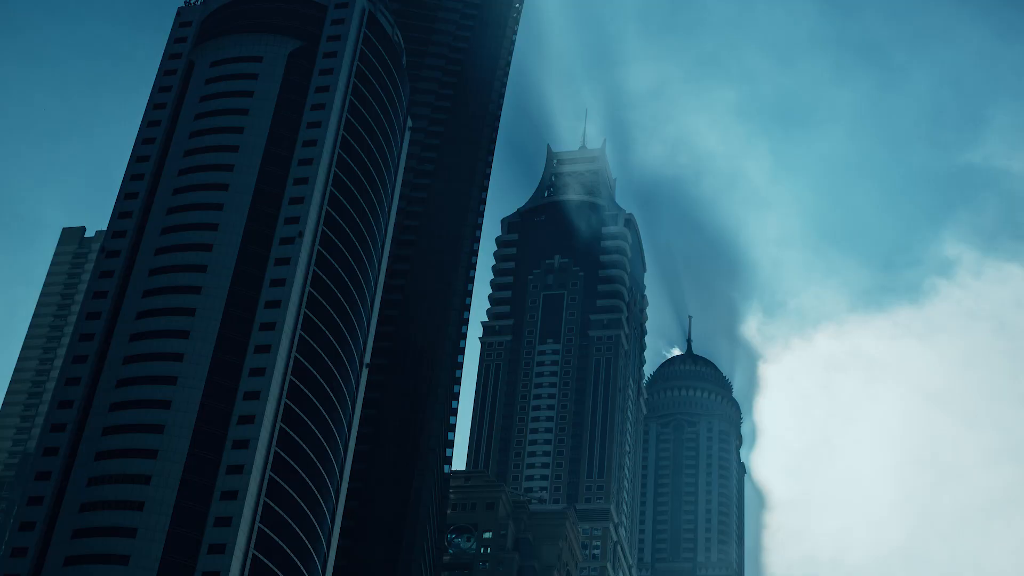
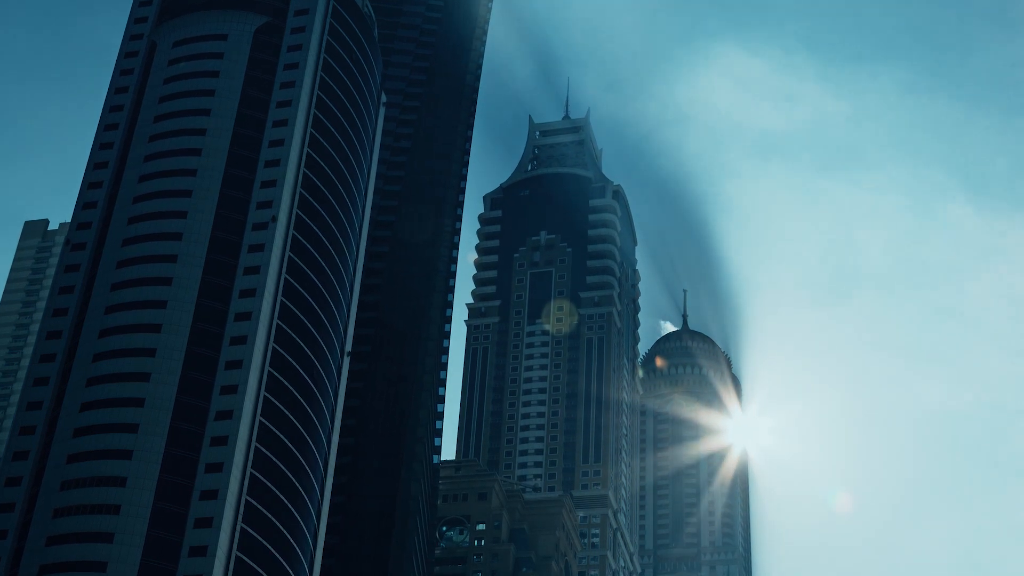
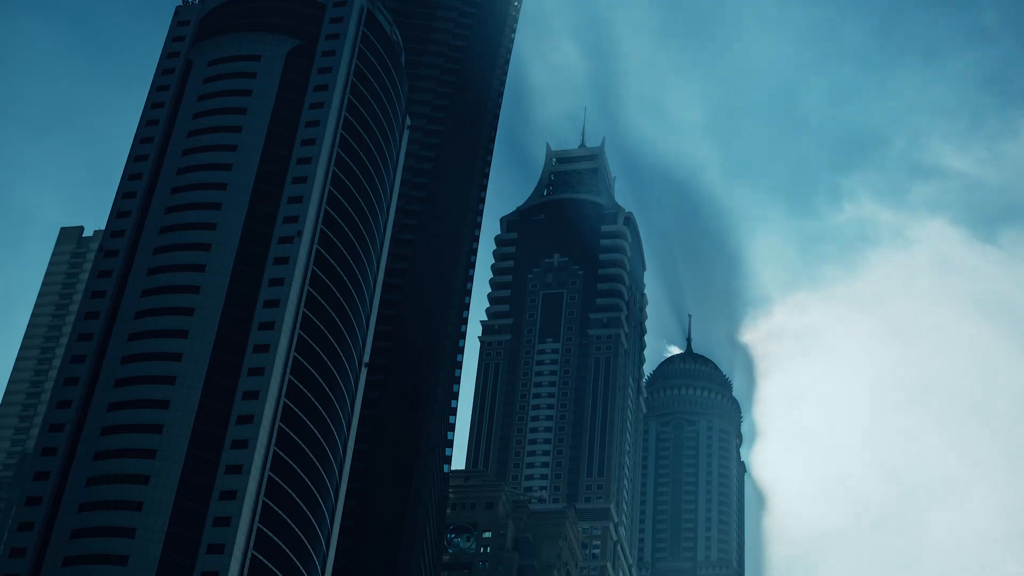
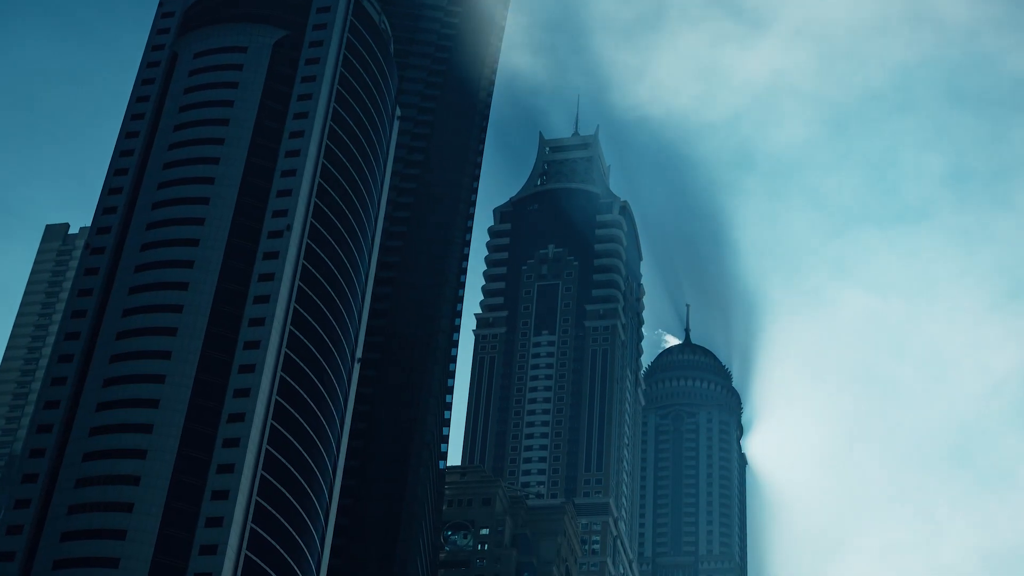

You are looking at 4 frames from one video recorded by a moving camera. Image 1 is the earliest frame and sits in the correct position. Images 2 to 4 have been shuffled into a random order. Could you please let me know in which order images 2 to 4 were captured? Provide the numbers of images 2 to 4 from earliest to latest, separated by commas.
3, 4, 2
